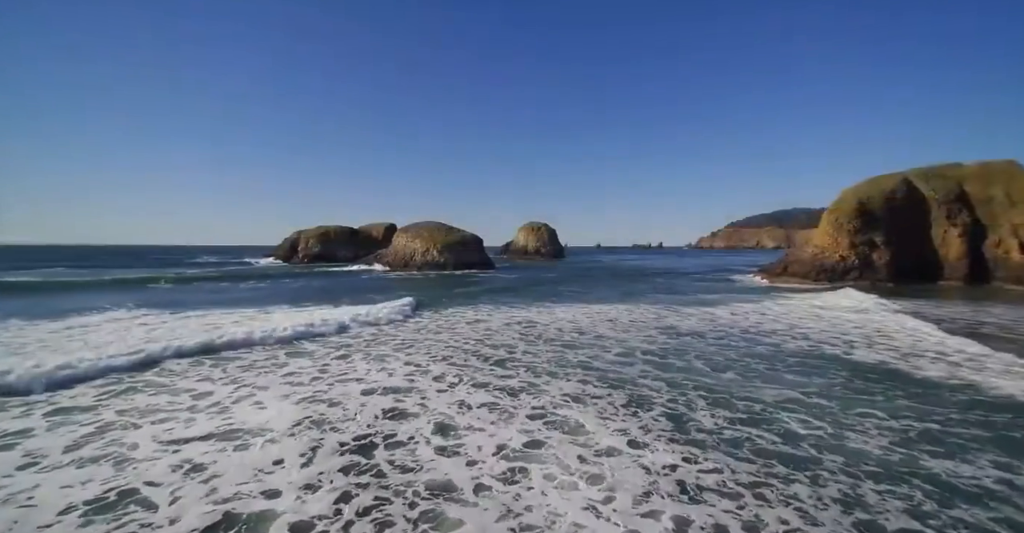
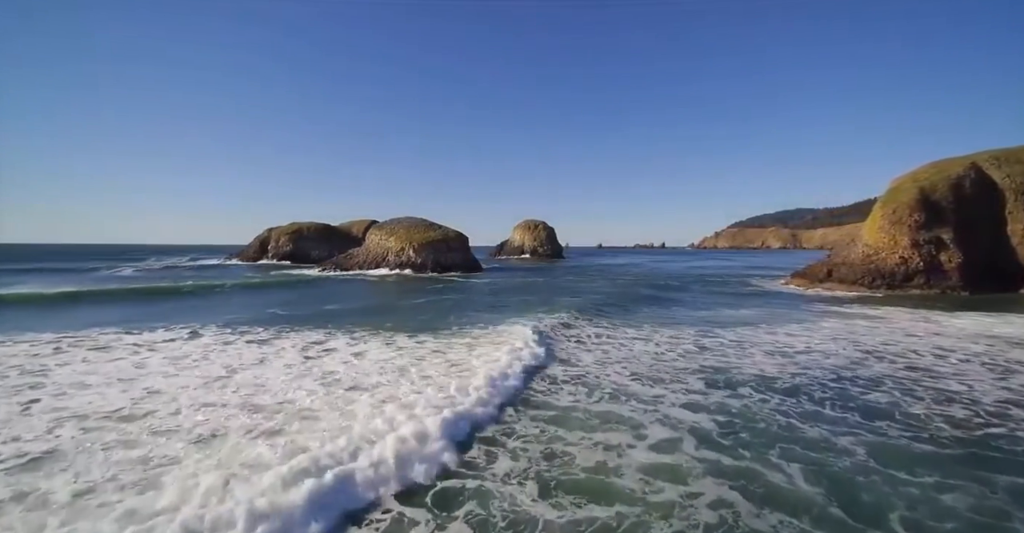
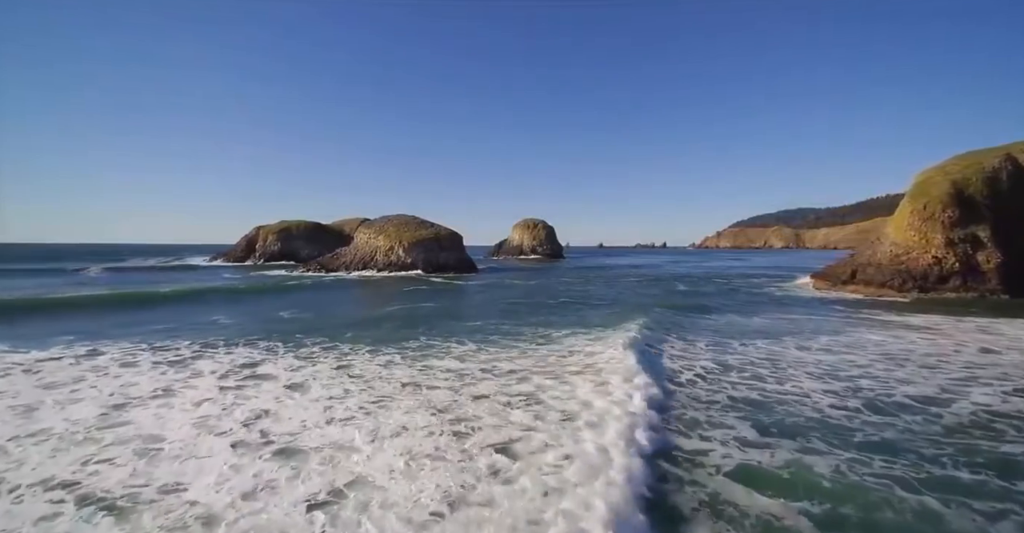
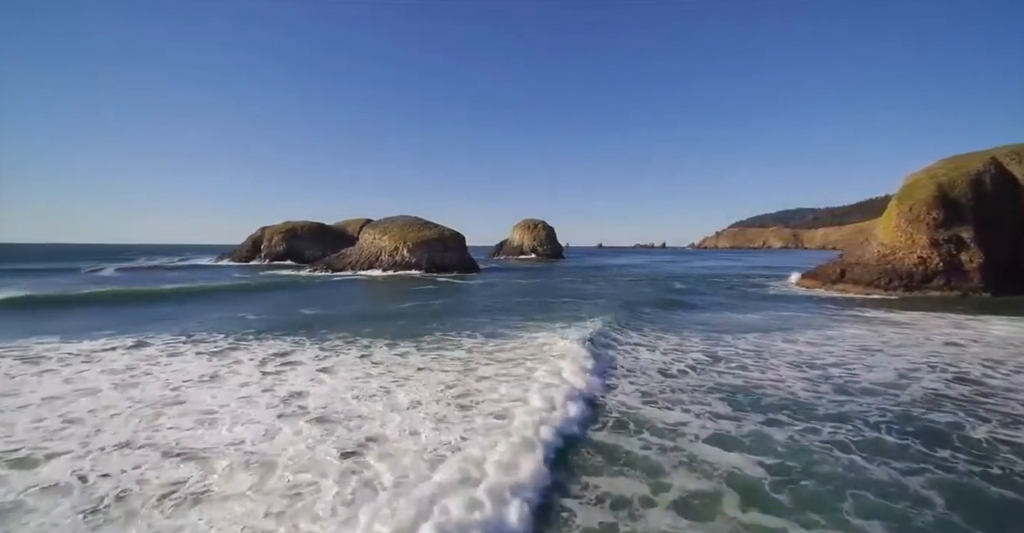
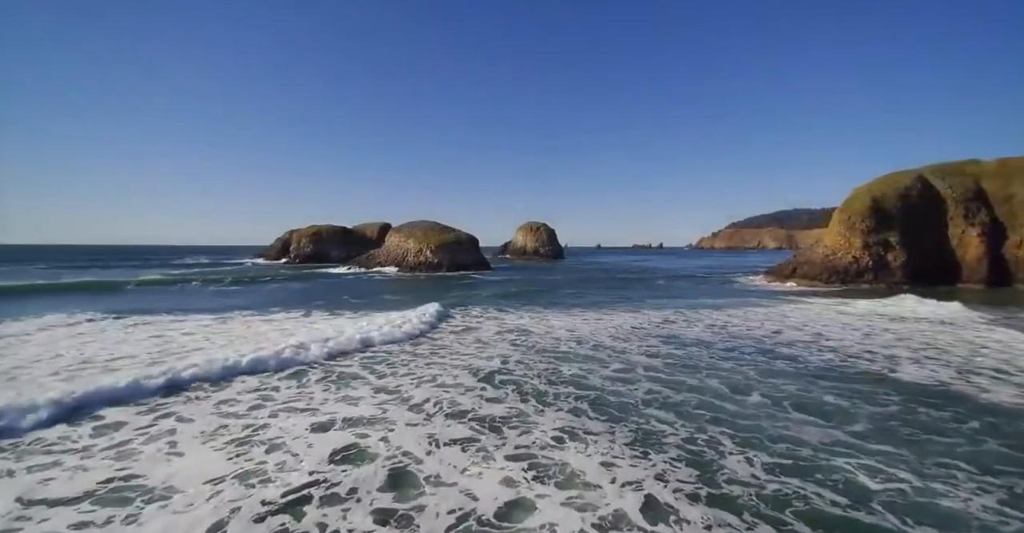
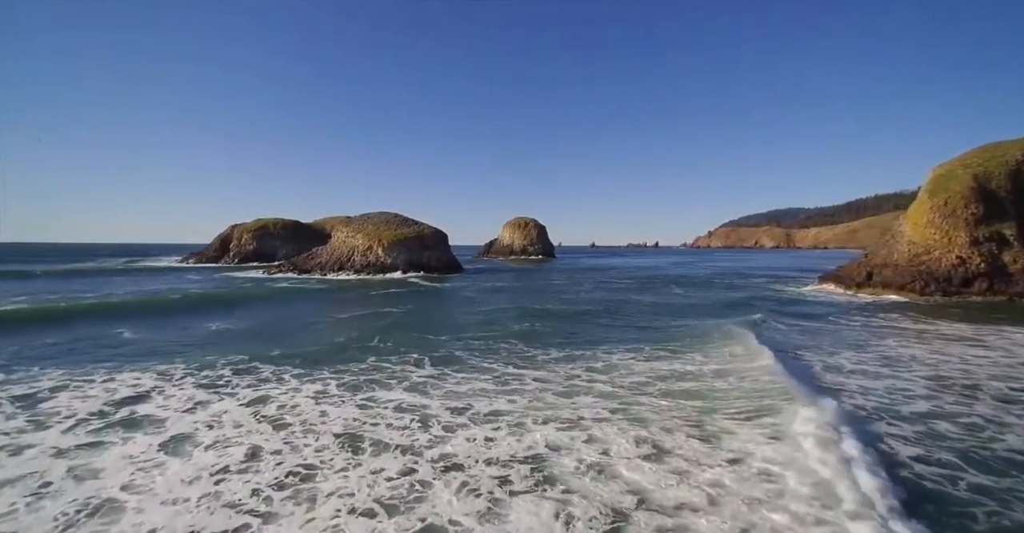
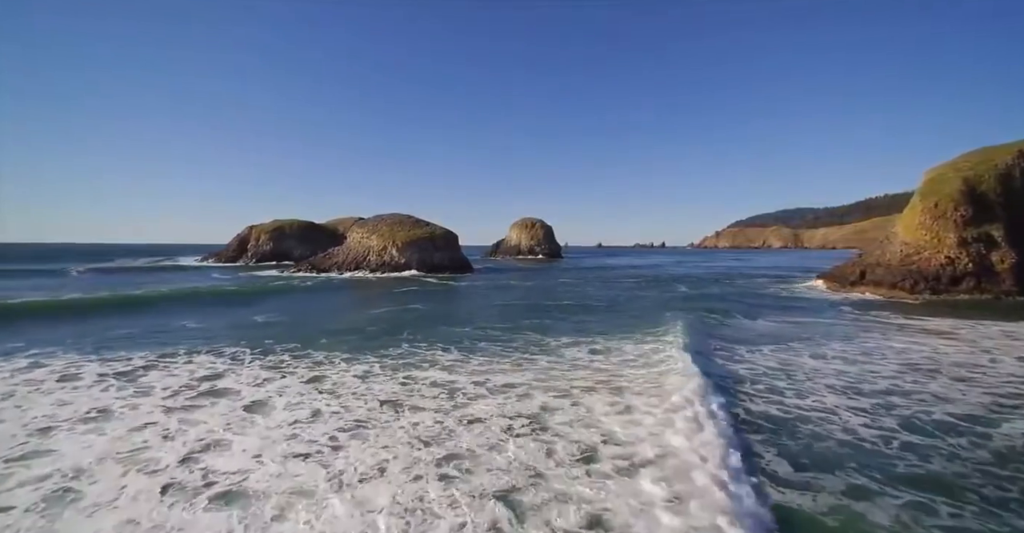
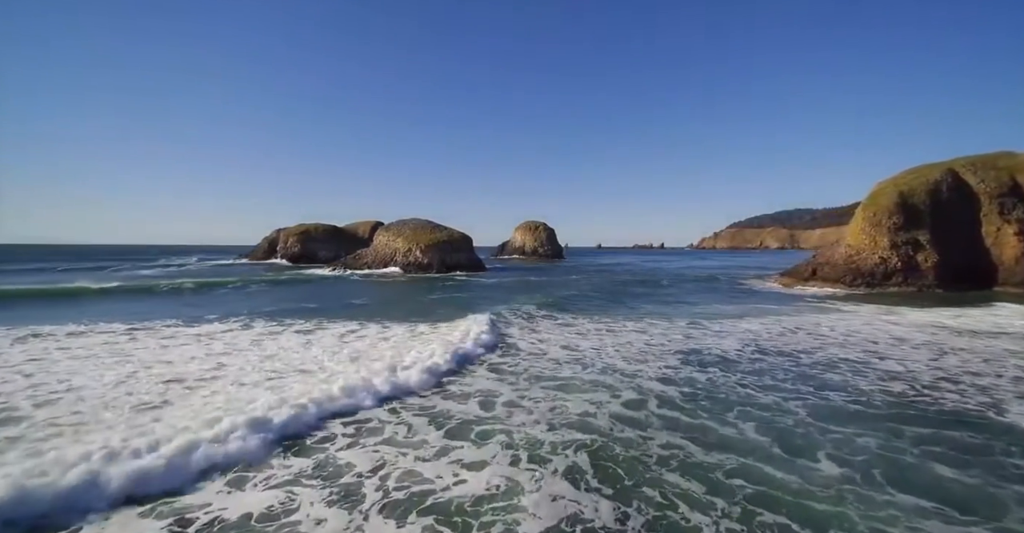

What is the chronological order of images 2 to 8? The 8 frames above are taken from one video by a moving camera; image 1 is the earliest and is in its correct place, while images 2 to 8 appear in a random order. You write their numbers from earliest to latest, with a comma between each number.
5, 8, 2, 4, 3, 7, 6
